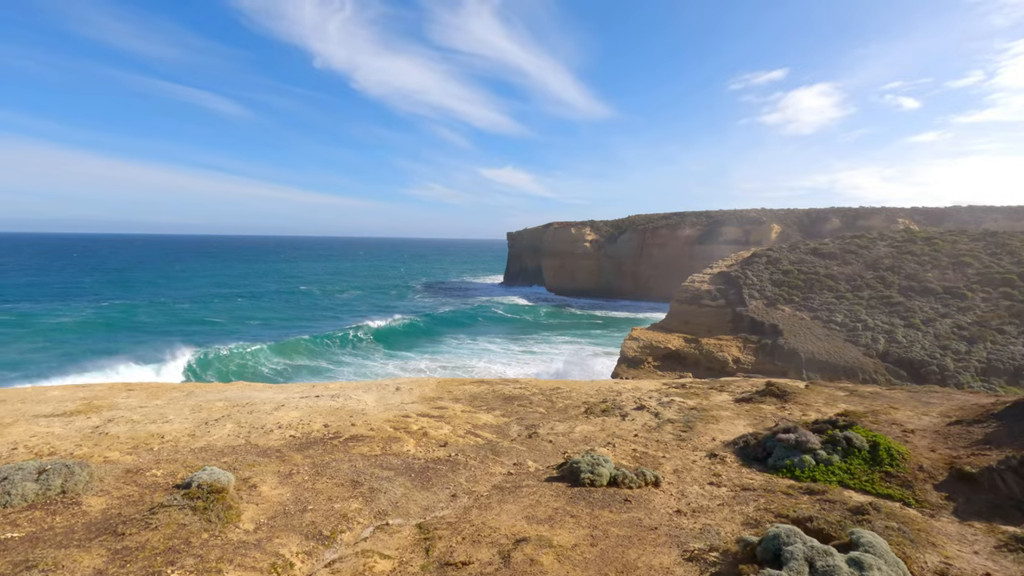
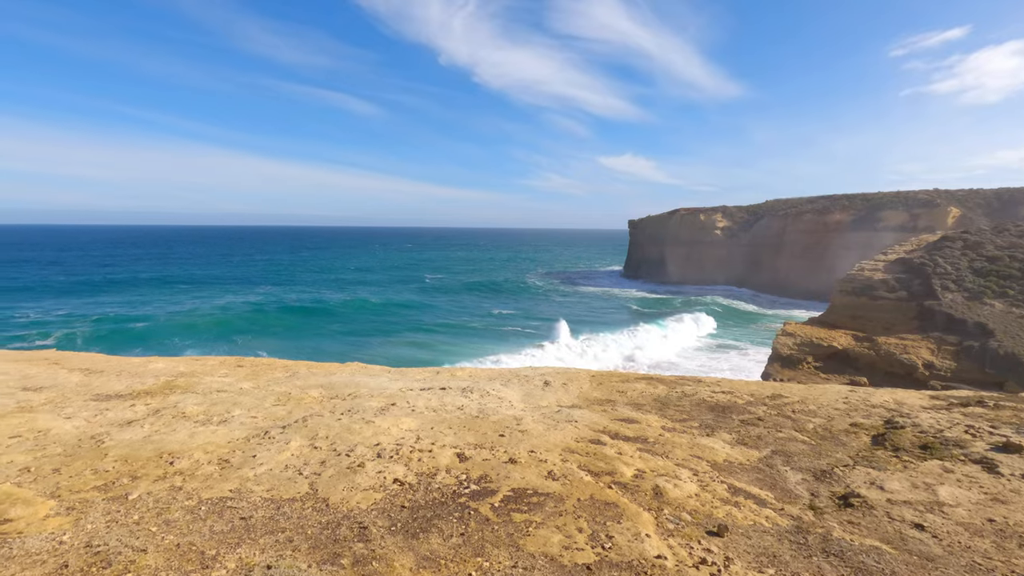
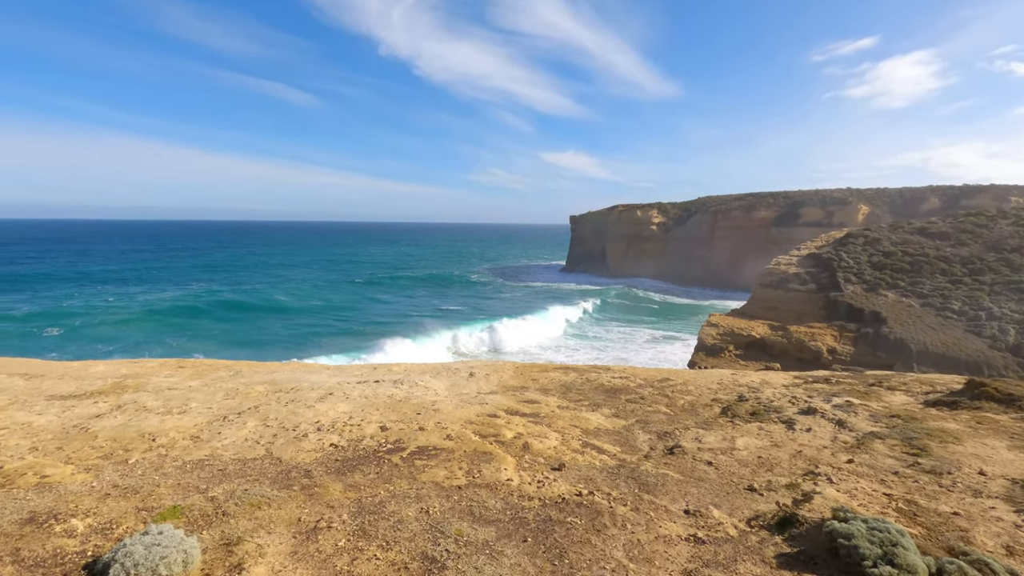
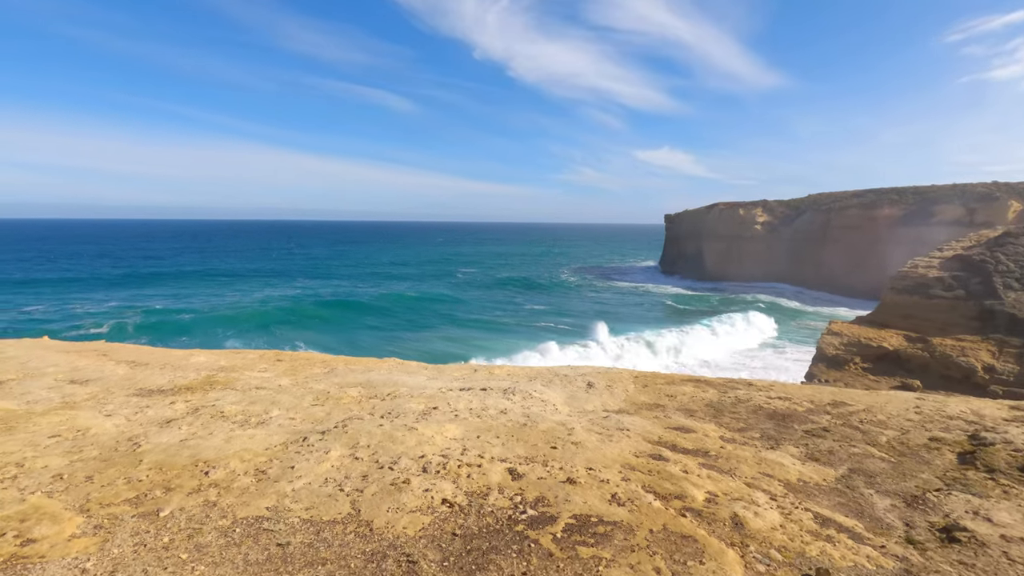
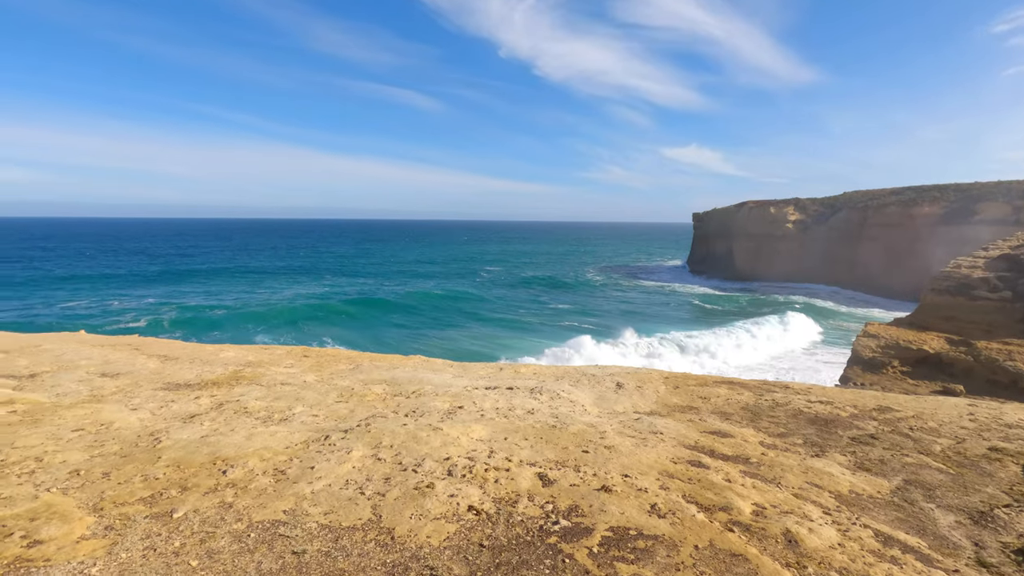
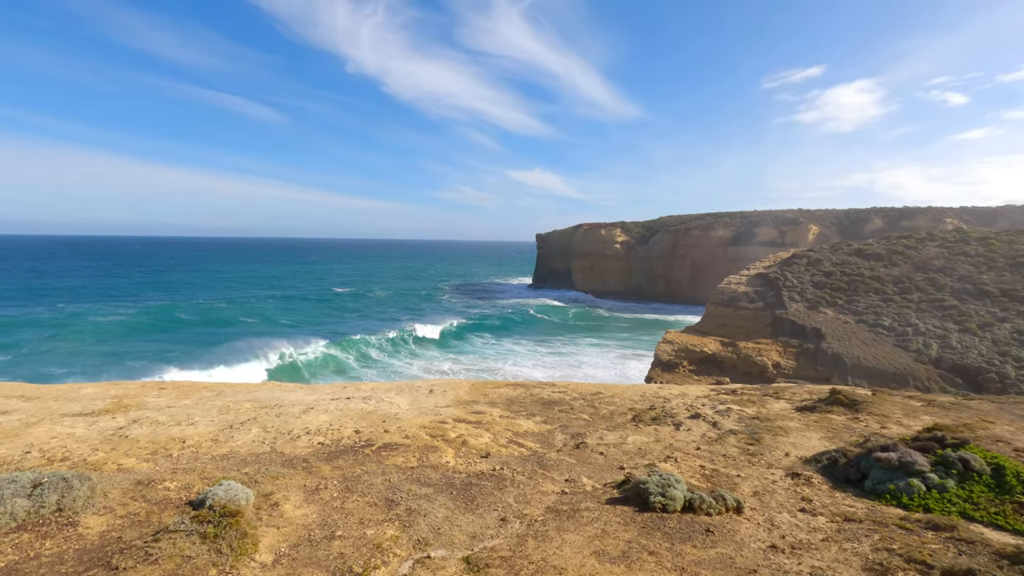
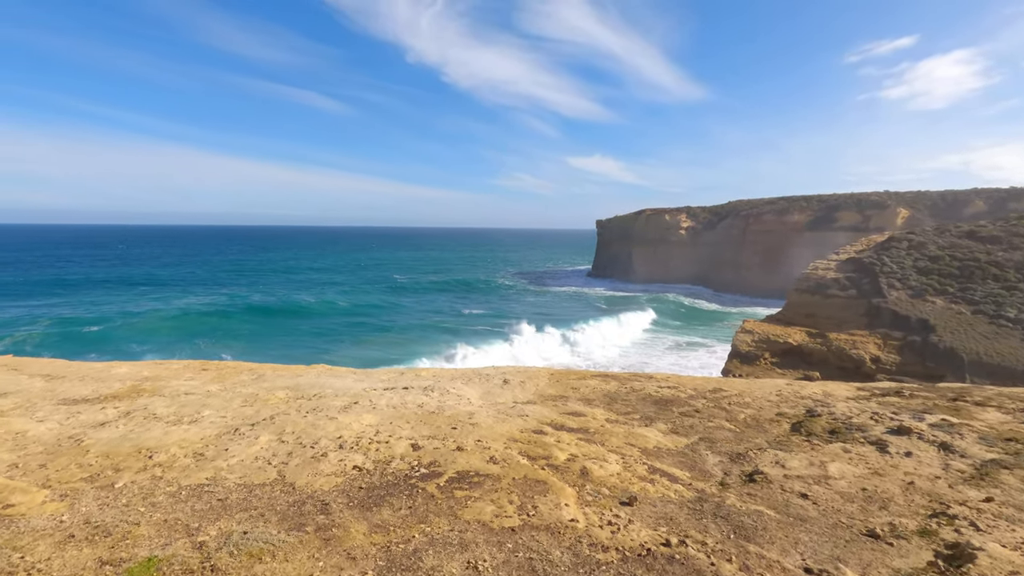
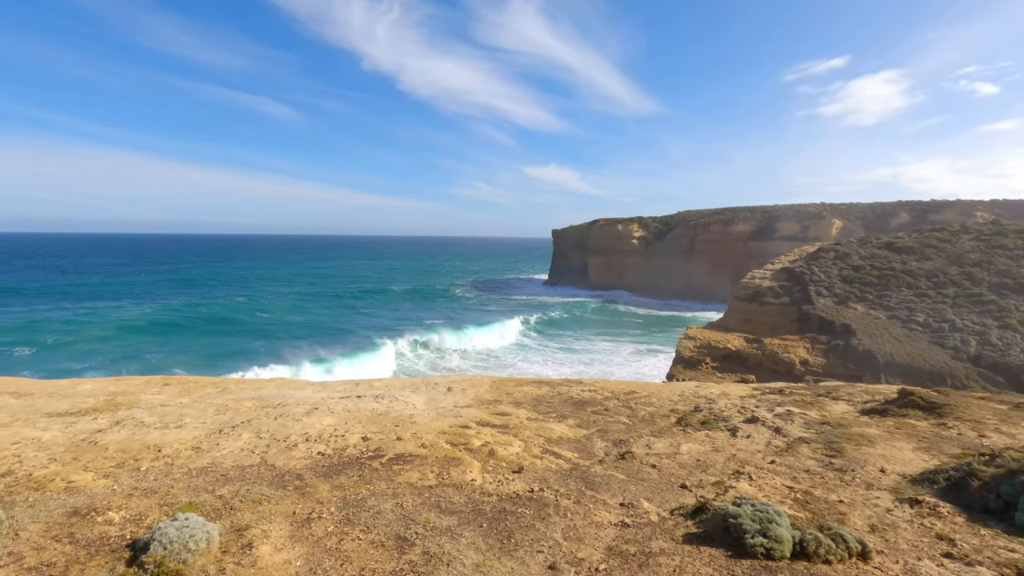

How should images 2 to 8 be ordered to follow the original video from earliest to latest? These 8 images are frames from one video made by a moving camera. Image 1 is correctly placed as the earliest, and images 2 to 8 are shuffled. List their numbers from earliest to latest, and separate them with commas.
6, 8, 3, 7, 2, 4, 5
